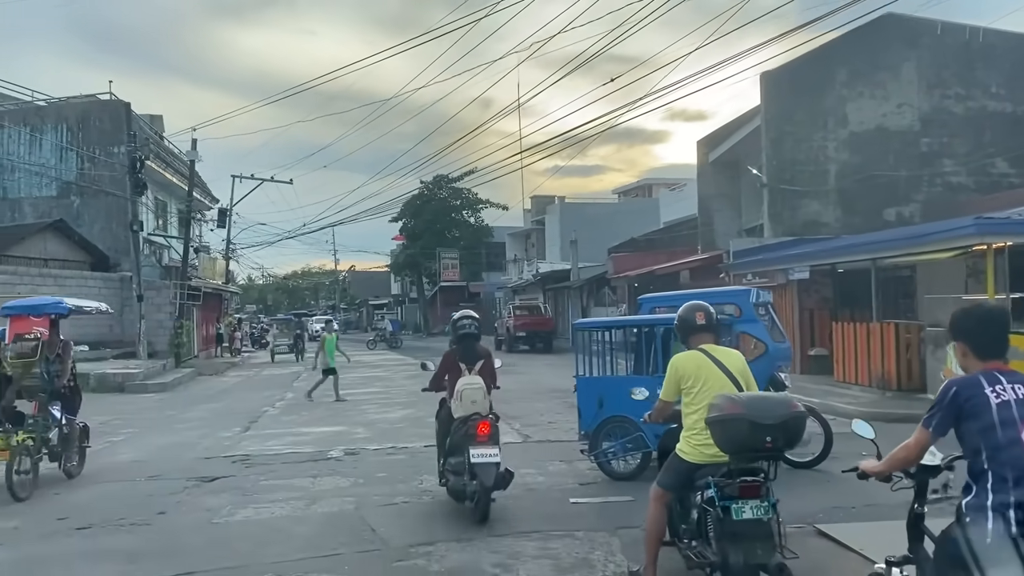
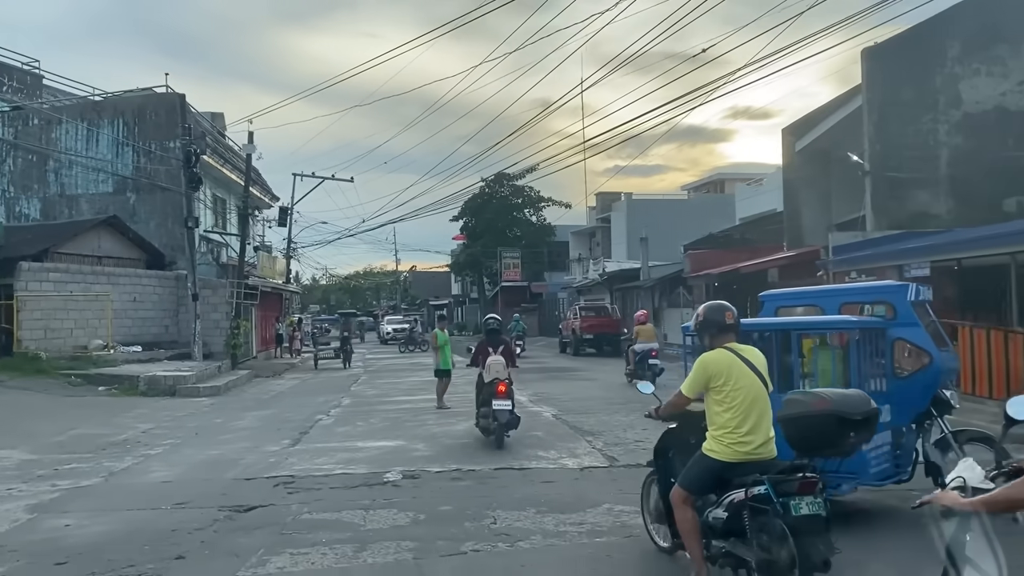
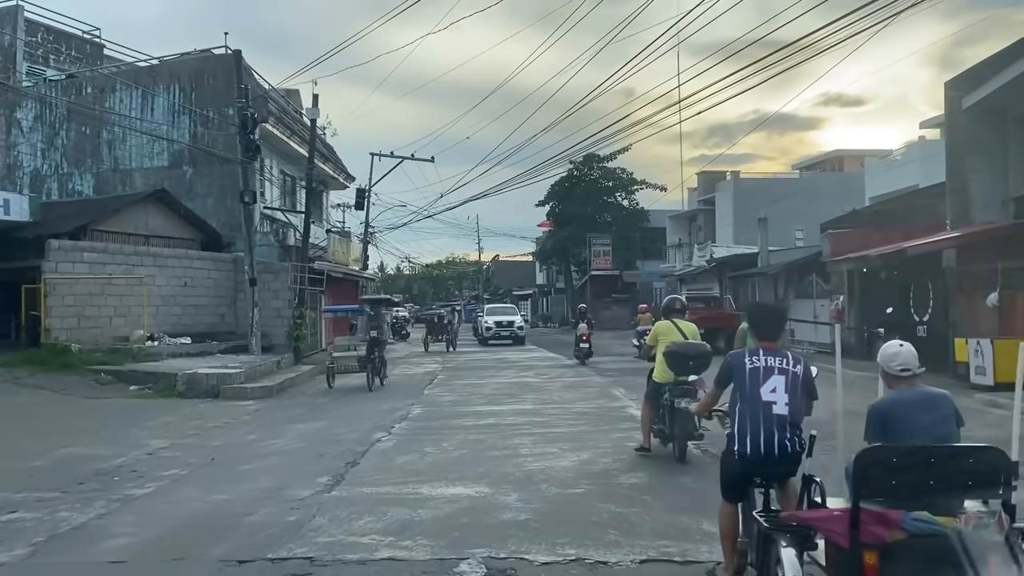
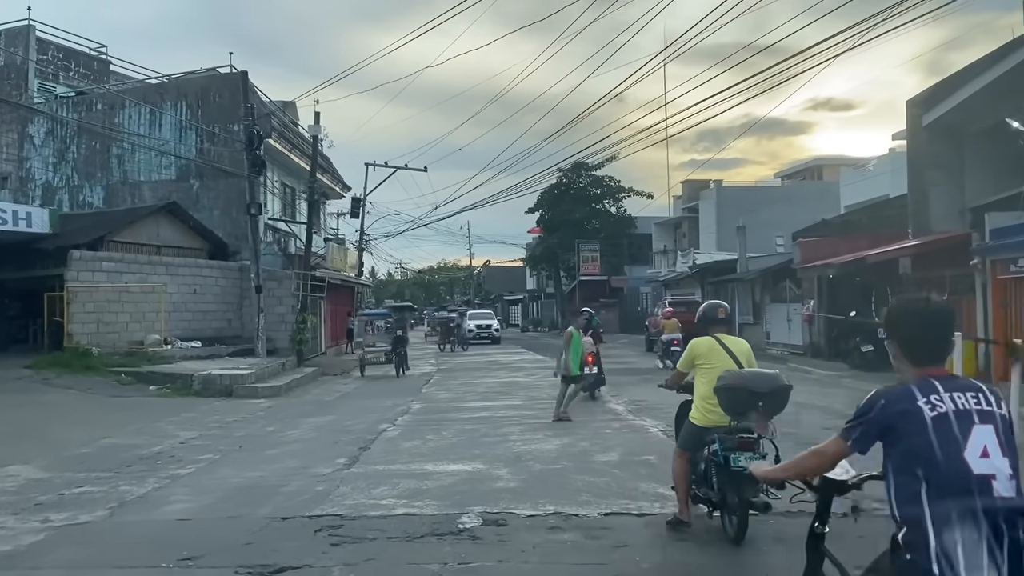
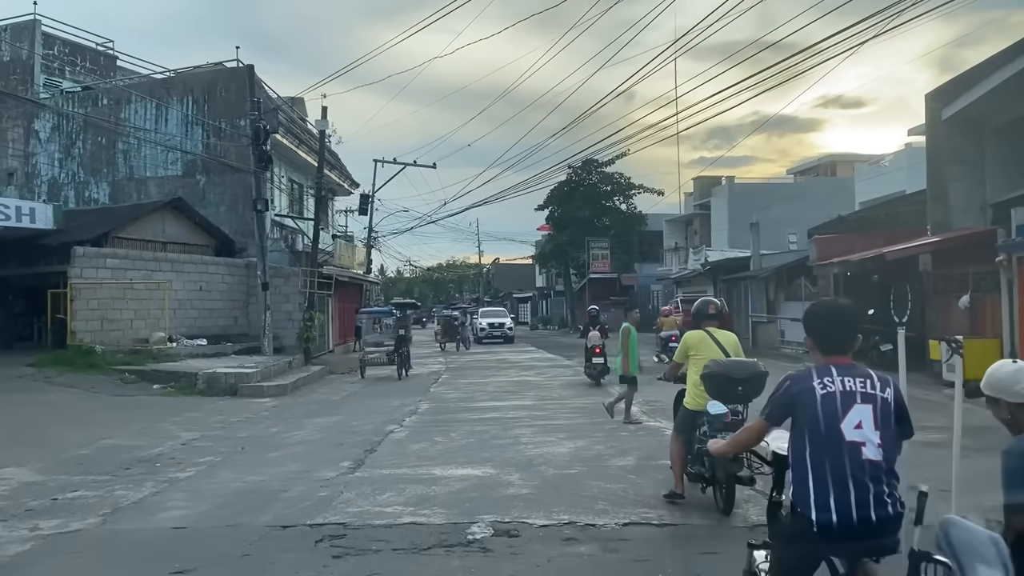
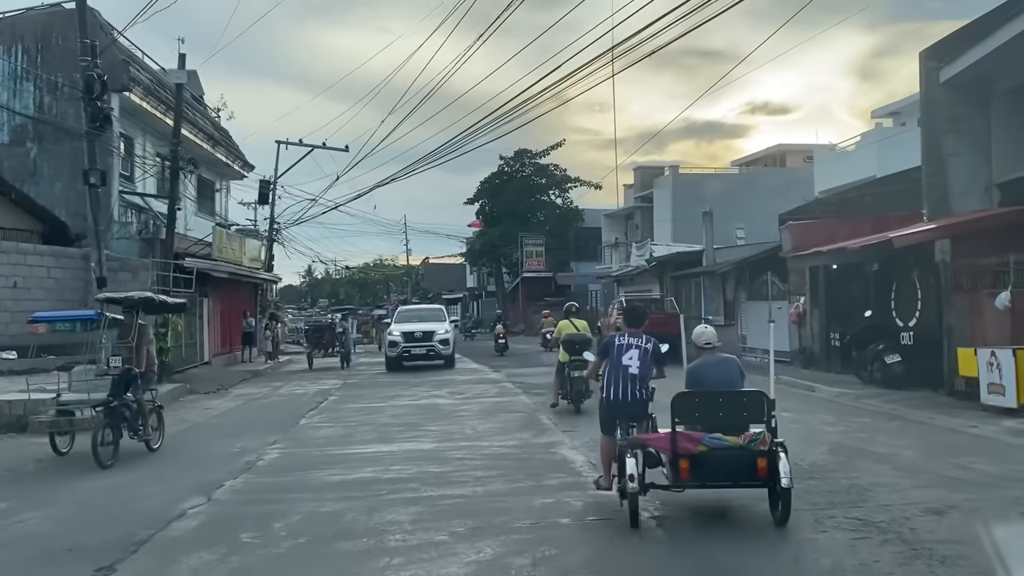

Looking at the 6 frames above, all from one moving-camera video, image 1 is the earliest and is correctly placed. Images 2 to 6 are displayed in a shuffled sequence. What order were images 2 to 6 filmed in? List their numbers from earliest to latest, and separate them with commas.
2, 4, 5, 3, 6
